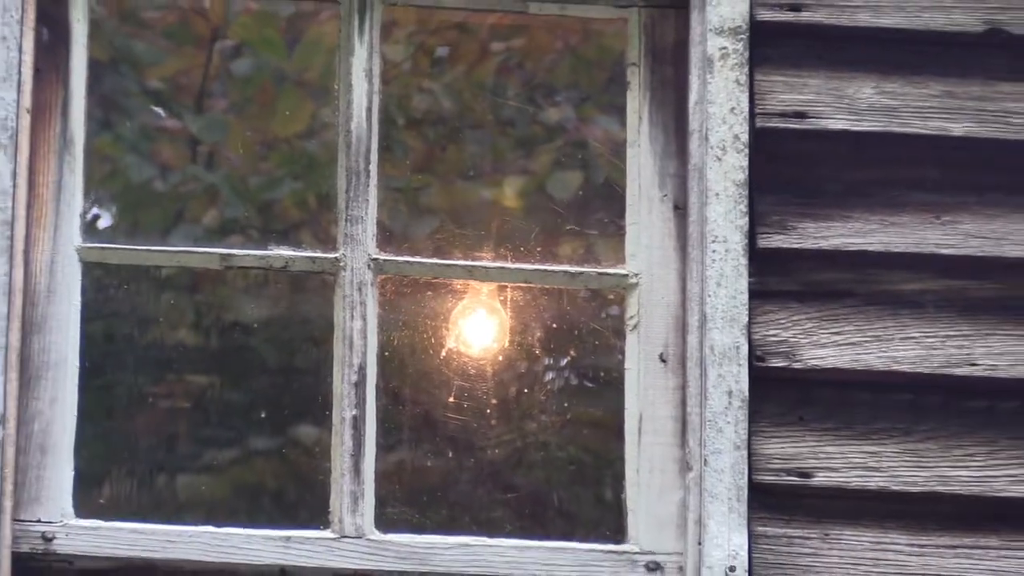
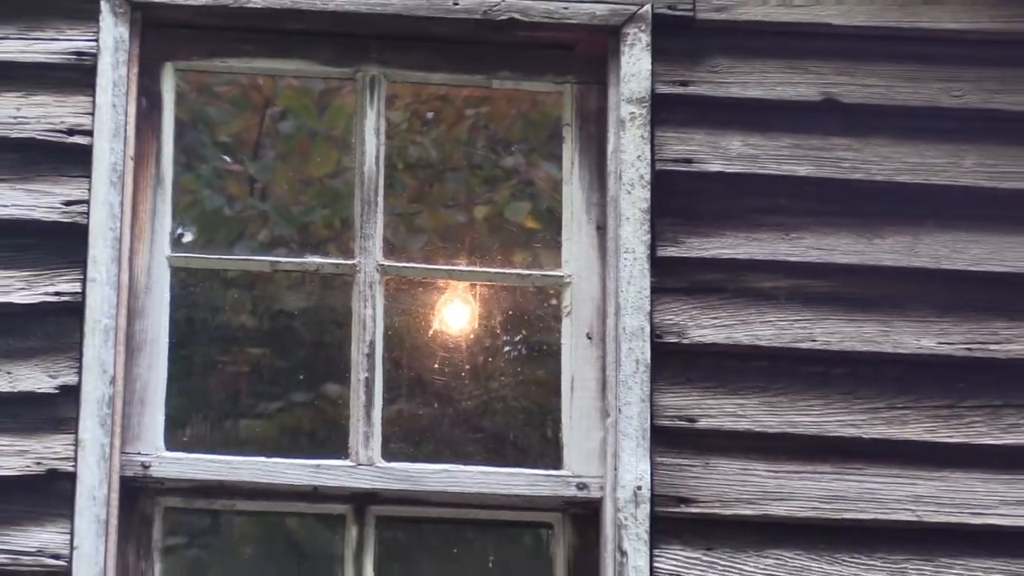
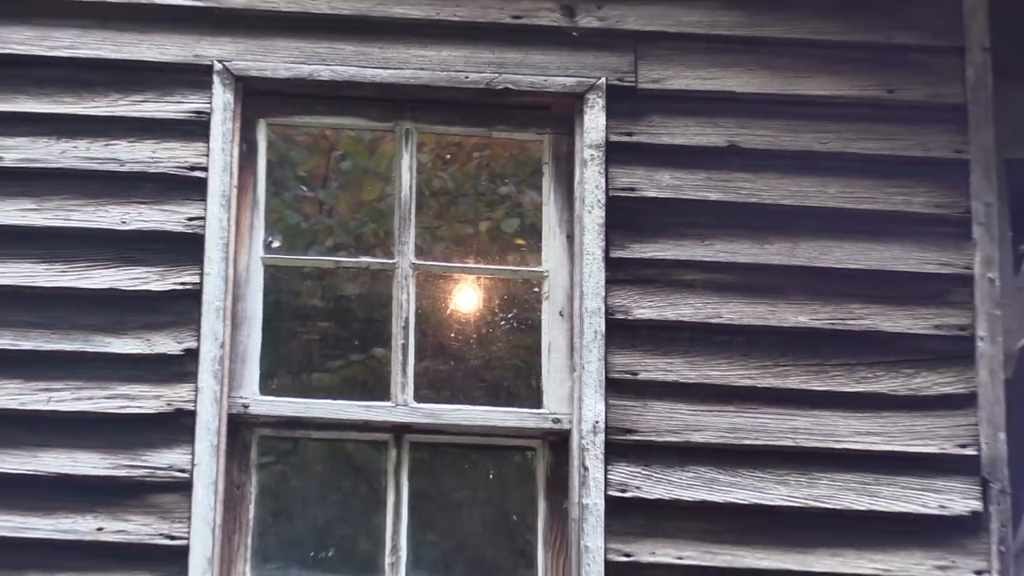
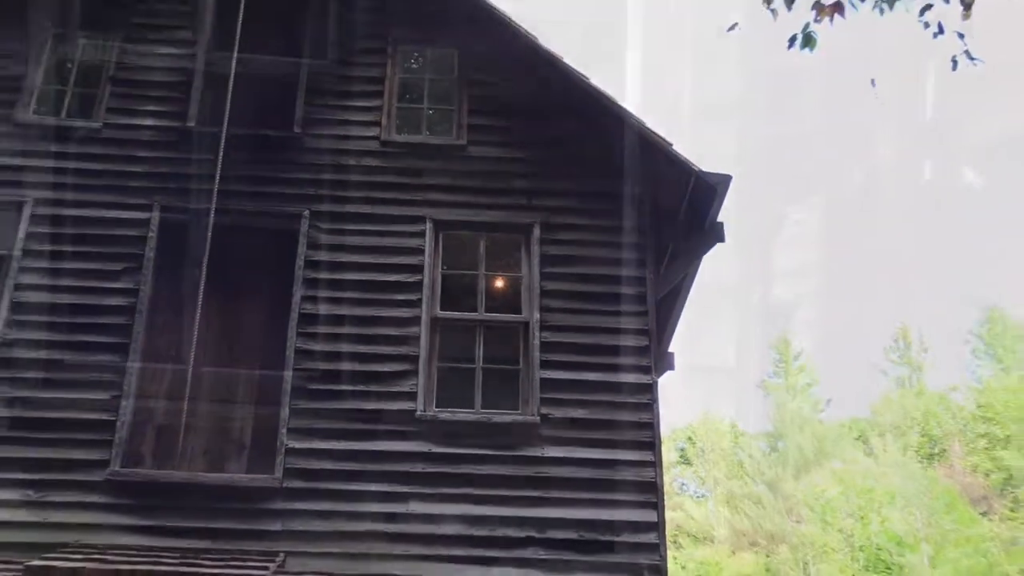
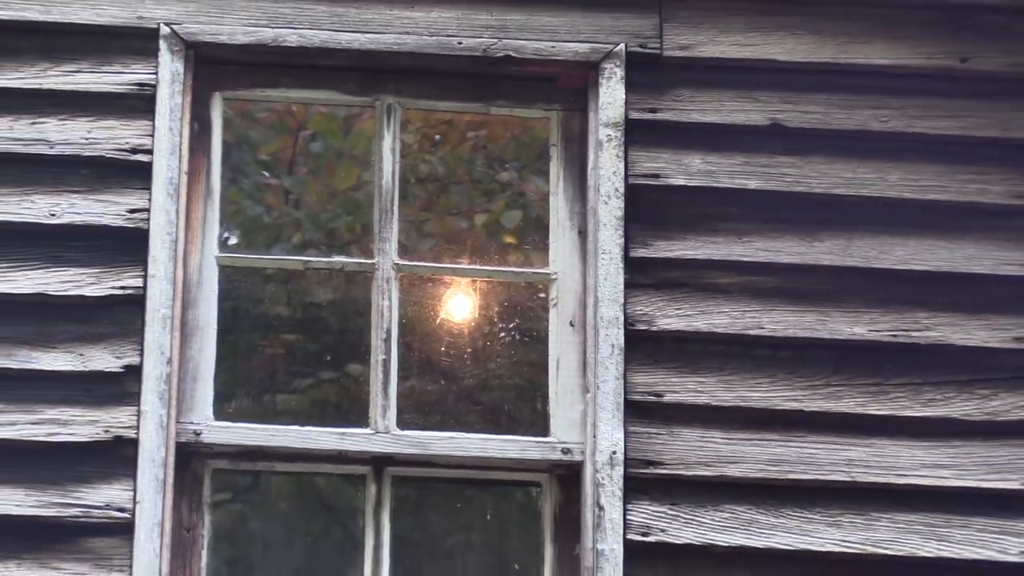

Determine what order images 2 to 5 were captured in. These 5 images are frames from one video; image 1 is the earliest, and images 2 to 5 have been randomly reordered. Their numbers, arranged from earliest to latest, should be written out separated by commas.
2, 5, 3, 4
